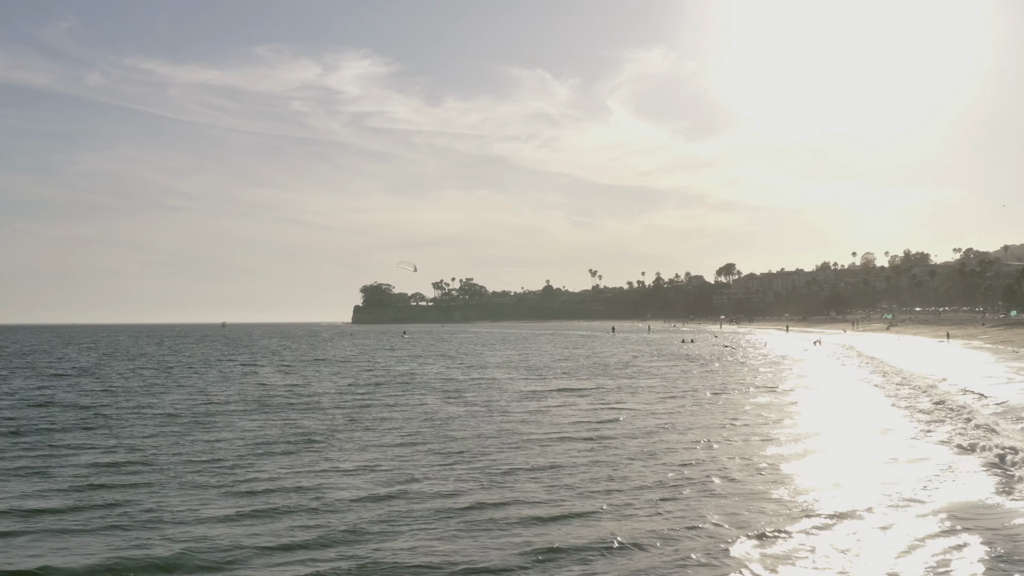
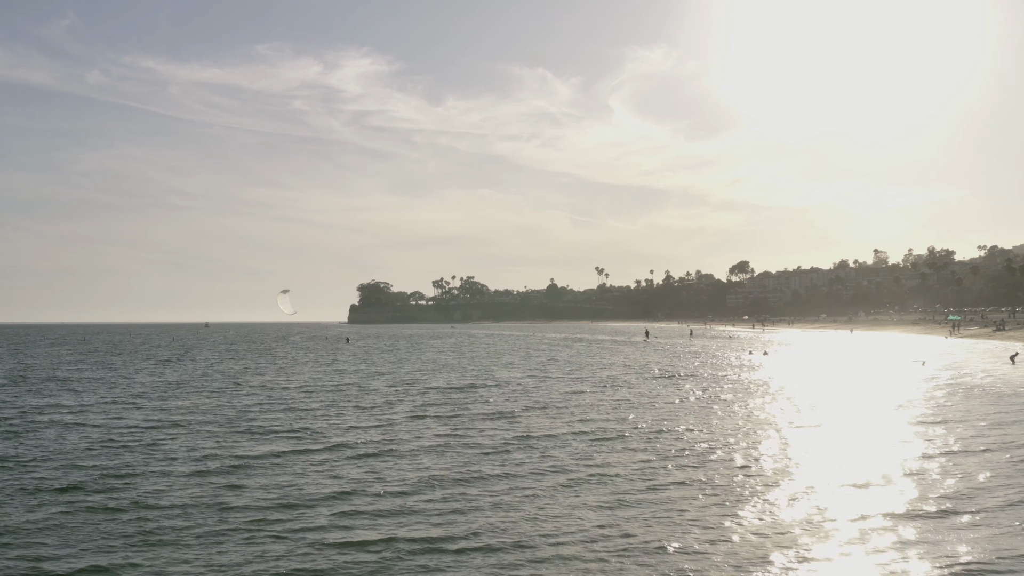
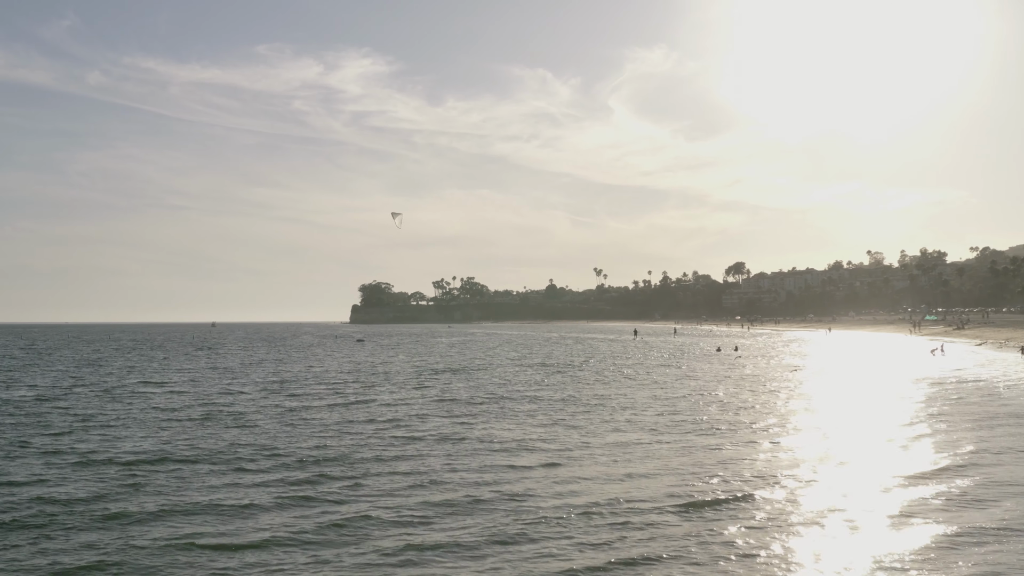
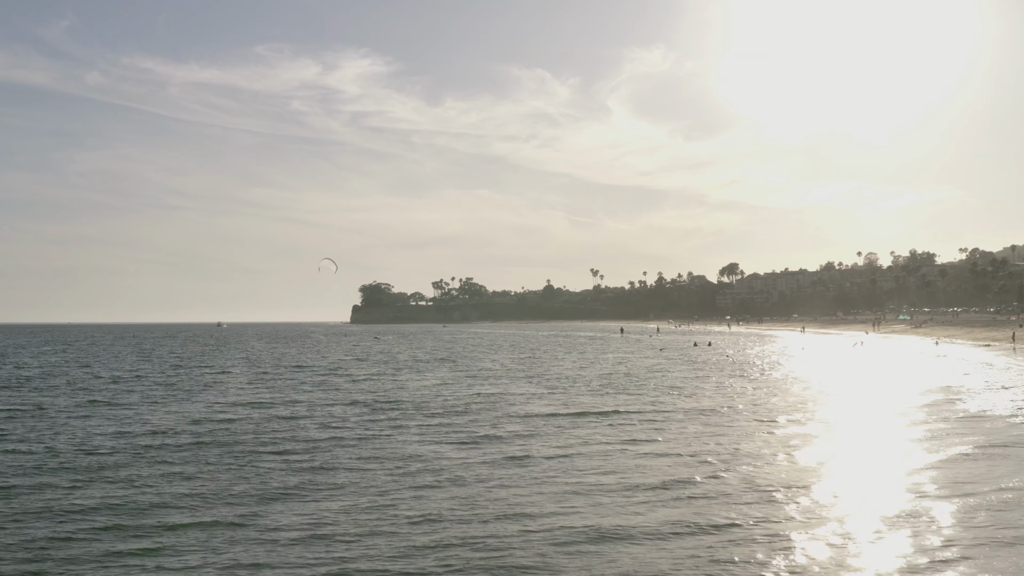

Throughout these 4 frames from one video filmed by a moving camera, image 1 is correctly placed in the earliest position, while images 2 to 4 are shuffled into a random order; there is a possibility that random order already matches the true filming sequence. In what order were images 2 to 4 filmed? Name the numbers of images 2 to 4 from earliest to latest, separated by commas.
4, 3, 2
